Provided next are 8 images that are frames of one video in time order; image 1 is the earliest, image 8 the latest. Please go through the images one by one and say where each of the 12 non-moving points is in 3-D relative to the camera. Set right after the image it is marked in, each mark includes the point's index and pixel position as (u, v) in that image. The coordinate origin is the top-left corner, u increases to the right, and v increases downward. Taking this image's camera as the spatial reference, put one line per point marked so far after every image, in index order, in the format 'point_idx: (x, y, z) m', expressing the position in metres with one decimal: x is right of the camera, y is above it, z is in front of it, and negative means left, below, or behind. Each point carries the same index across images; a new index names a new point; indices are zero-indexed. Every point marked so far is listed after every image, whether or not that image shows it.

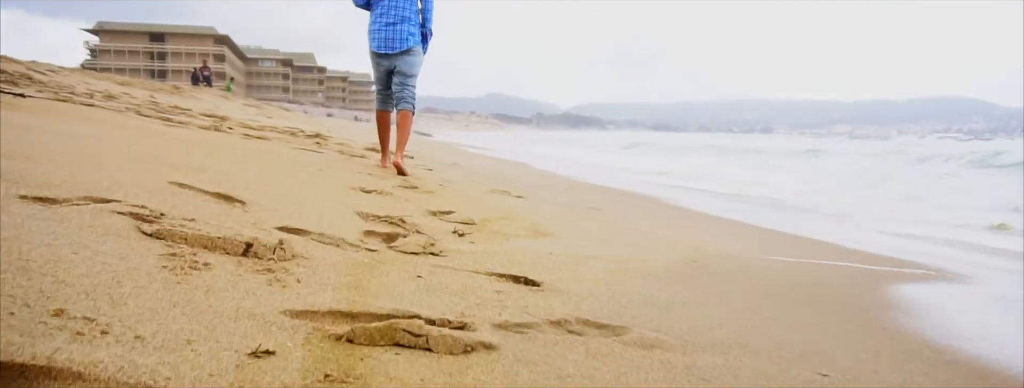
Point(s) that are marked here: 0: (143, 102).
0: (-4.4, +1.1, +7.4) m
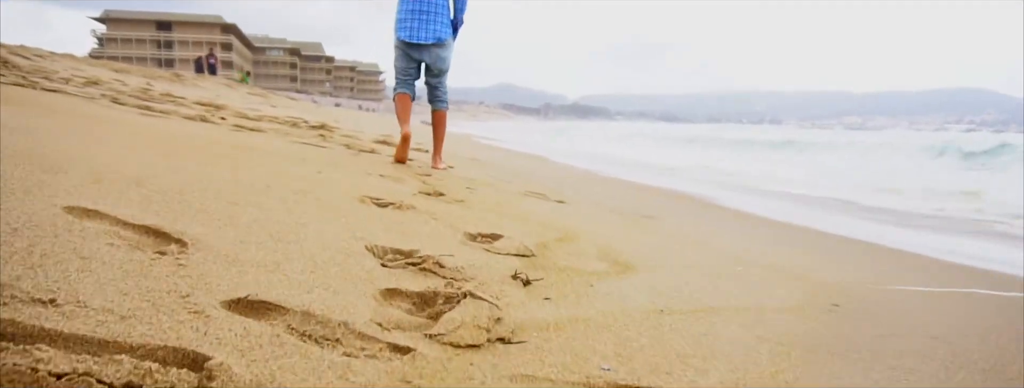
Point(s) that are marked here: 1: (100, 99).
0: (-4.2, +1.2, +6.8) m
1: (-2.9, +0.7, +4.4) m
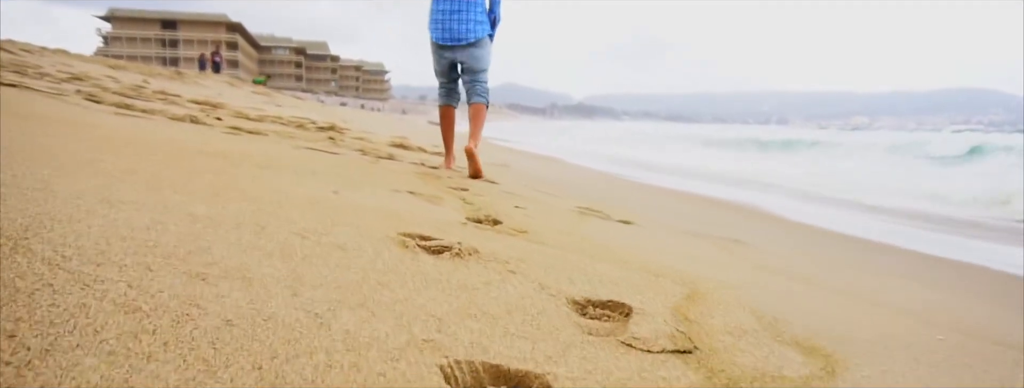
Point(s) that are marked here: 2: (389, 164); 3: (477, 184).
0: (-3.9, +1.1, +6.2) m
1: (-2.7, +0.6, +3.8) m
2: (-0.7, +0.2, +3.3) m
3: (-0.2, 0.0, +3.2) m
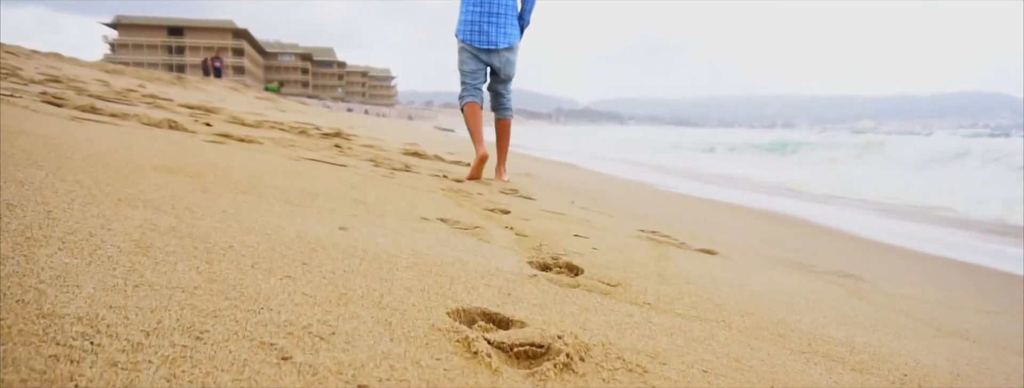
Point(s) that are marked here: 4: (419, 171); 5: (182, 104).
0: (-3.7, +1.0, +5.7) m
1: (-2.5, +0.5, +3.2) m
2: (-0.5, +0.1, +2.7) m
3: (0.0, 0.0, +2.6) m
4: (-0.5, +0.1, +3.3) m
5: (-2.8, +0.8, +5.3) m
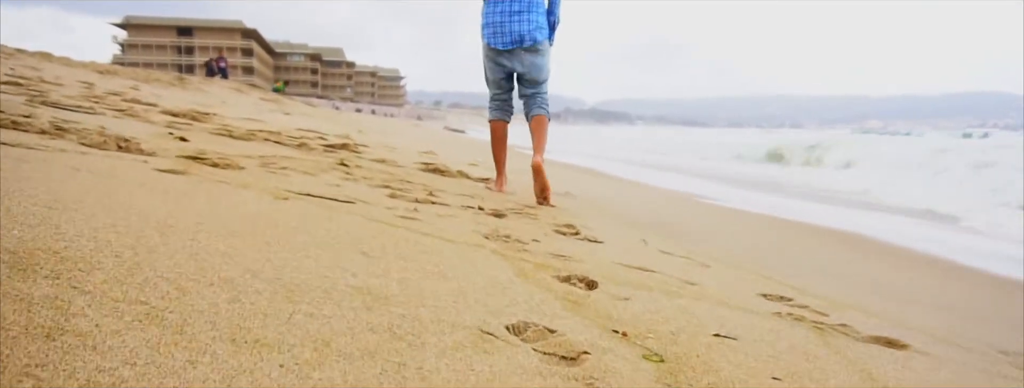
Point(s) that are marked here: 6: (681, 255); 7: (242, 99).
0: (-3.4, +0.8, +5.0) m
1: (-2.2, +0.4, +2.5) m
2: (-0.3, -0.1, +2.0) m
3: (+0.2, -0.2, +1.9) m
4: (-0.3, 0.0, +2.5) m
5: (-2.6, +0.6, +4.7) m
6: (+0.7, -0.3, +2.7) m
7: (-4.7, +1.7, +10.9) m
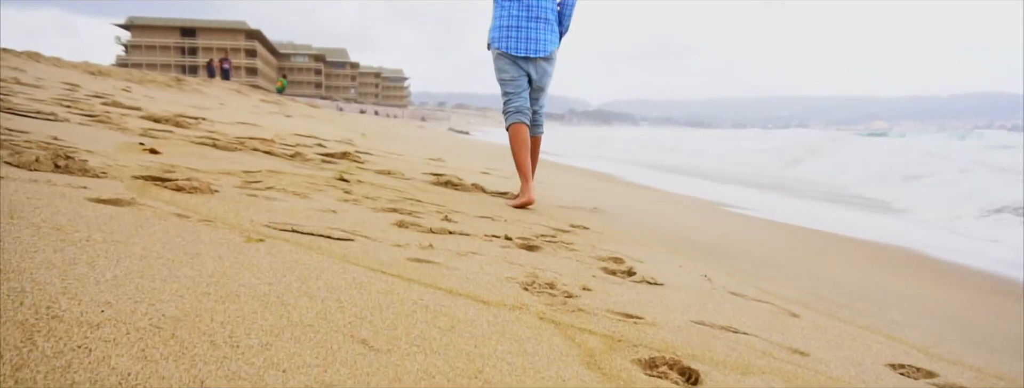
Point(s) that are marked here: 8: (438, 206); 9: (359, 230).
0: (-3.3, +0.7, +4.6) m
1: (-2.1, +0.3, +2.1) m
2: (-0.1, -0.2, +1.6) m
3: (+0.3, -0.3, +1.5) m
4: (-0.2, -0.1, +2.1) m
5: (-2.4, +0.5, +4.2) m
6: (+0.8, -0.3, +2.2) m
7: (-4.6, +1.6, +10.5) m
8: (-0.3, 0.0, +2.5) m
9: (-0.4, -0.1, +1.7) m
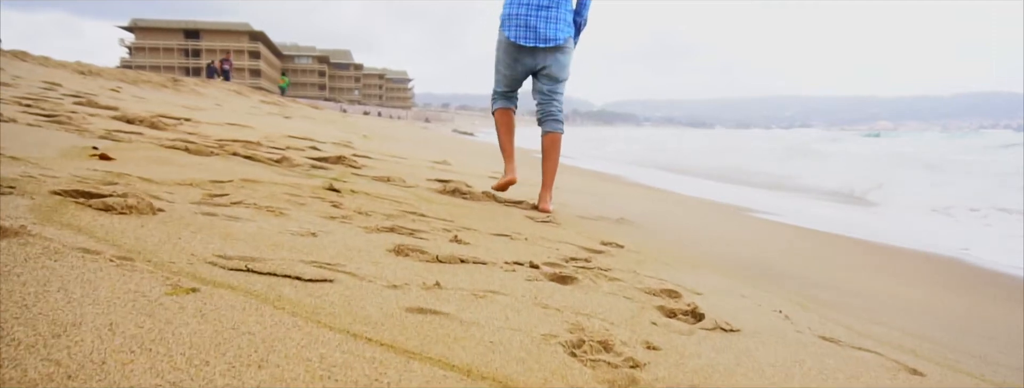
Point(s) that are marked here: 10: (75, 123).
0: (-3.2, +0.7, +4.2) m
1: (-2.1, +0.2, +1.7) m
2: (-0.1, -0.2, +1.2) m
3: (+0.4, -0.3, +1.0) m
4: (-0.1, -0.2, +1.7) m
5: (-2.3, +0.5, +3.8) m
6: (+0.9, -0.4, +1.8) m
7: (-4.4, +1.5, +10.1) m
8: (-0.2, -0.1, +2.1) m
9: (-0.4, -0.1, +1.3) m
10: (-2.0, +0.3, +2.9) m
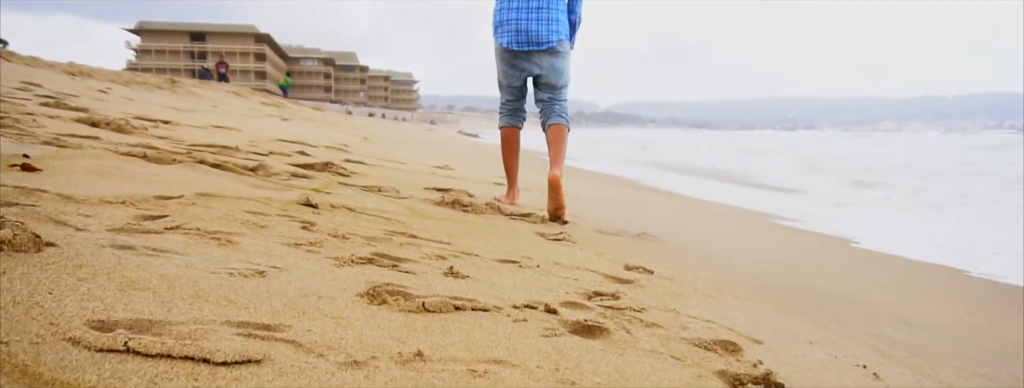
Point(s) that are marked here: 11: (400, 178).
0: (-3.2, +0.6, +3.9) m
1: (-2.0, +0.2, +1.4) m
2: (-0.1, -0.3, +0.8) m
3: (+0.4, -0.4, +0.7) m
4: (-0.1, -0.2, +1.3) m
5: (-2.3, +0.4, +3.5) m
6: (+0.9, -0.4, +1.4) m
7: (-4.4, +1.4, +9.8) m
8: (-0.2, -0.1, +1.8) m
9: (-0.3, -0.2, +0.9) m
10: (-2.0, +0.3, +2.5) m
11: (-0.6, +0.1, +3.3) m
